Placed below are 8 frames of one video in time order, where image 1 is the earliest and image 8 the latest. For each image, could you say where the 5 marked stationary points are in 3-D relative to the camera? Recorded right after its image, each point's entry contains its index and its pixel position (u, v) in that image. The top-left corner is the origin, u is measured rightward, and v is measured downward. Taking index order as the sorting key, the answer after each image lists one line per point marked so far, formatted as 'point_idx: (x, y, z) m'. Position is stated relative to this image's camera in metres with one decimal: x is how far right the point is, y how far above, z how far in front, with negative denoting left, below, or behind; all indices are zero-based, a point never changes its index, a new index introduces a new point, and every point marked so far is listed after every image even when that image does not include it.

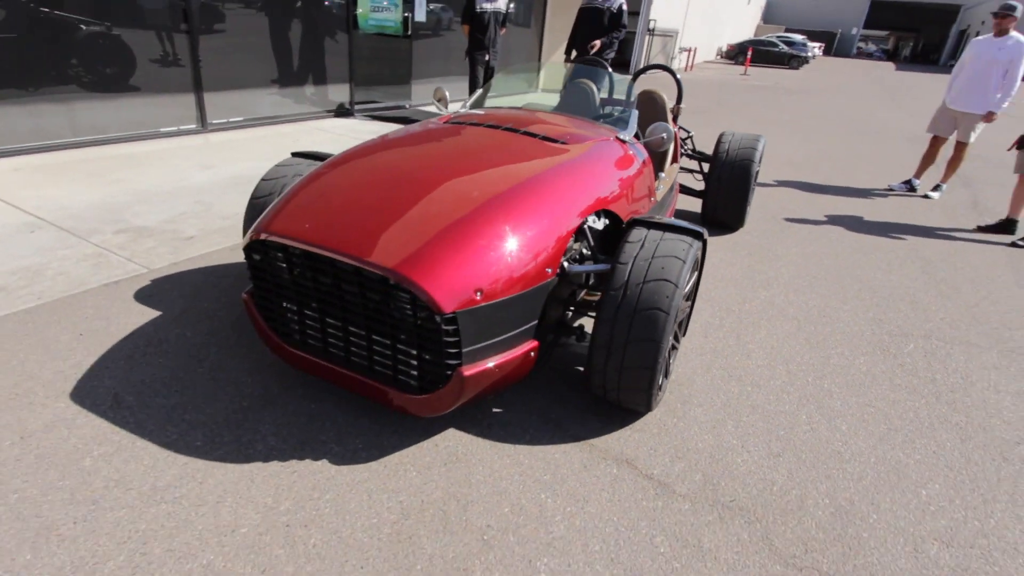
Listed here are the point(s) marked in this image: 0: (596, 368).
0: (+0.4, -0.4, +2.2) m
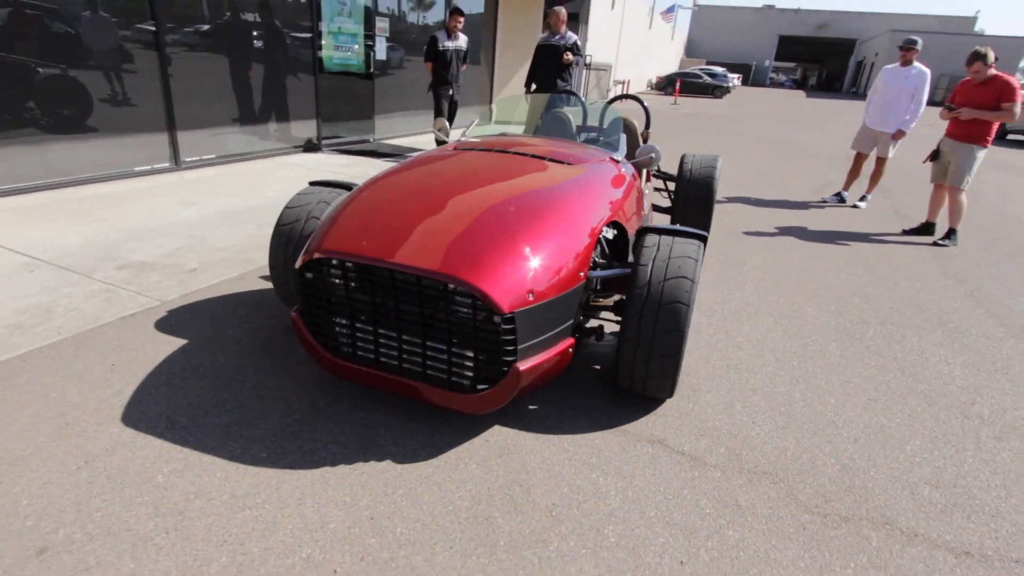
0: (+0.6, -0.4, +2.4) m
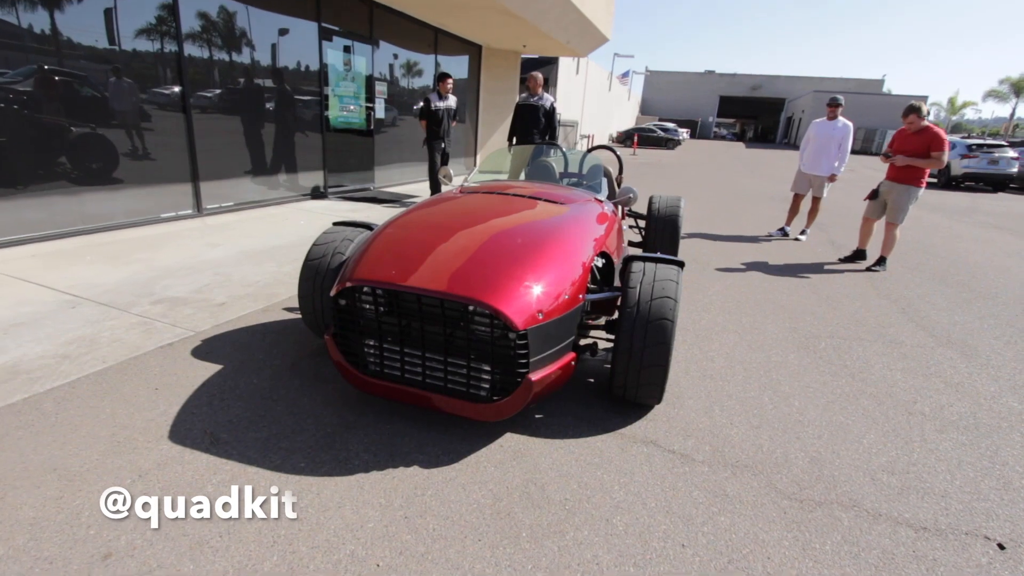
0: (+0.6, -0.5, +2.8) m
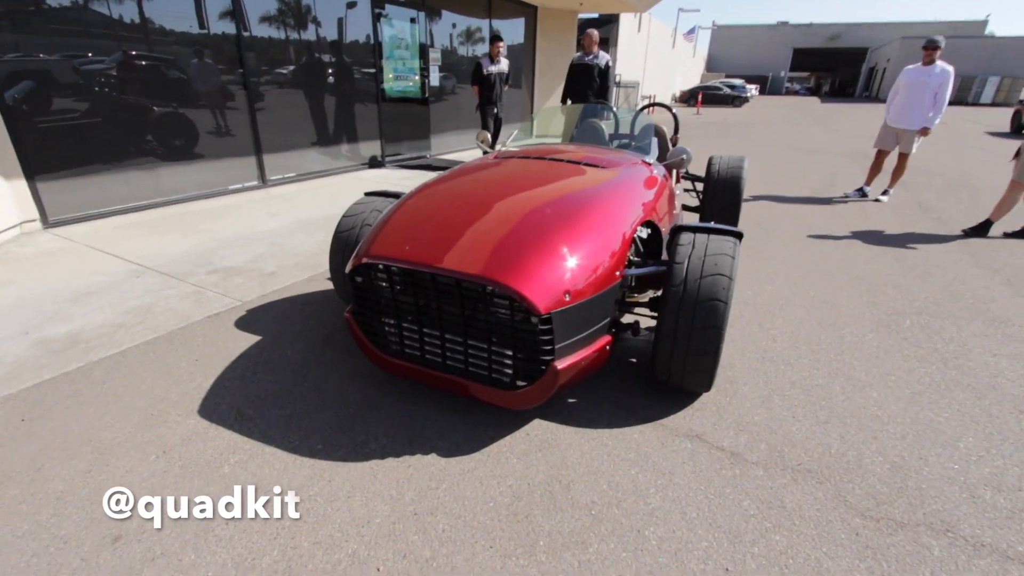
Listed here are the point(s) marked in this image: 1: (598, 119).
0: (+0.8, -0.4, +2.4) m
1: (+0.8, +1.5, +4.2) m
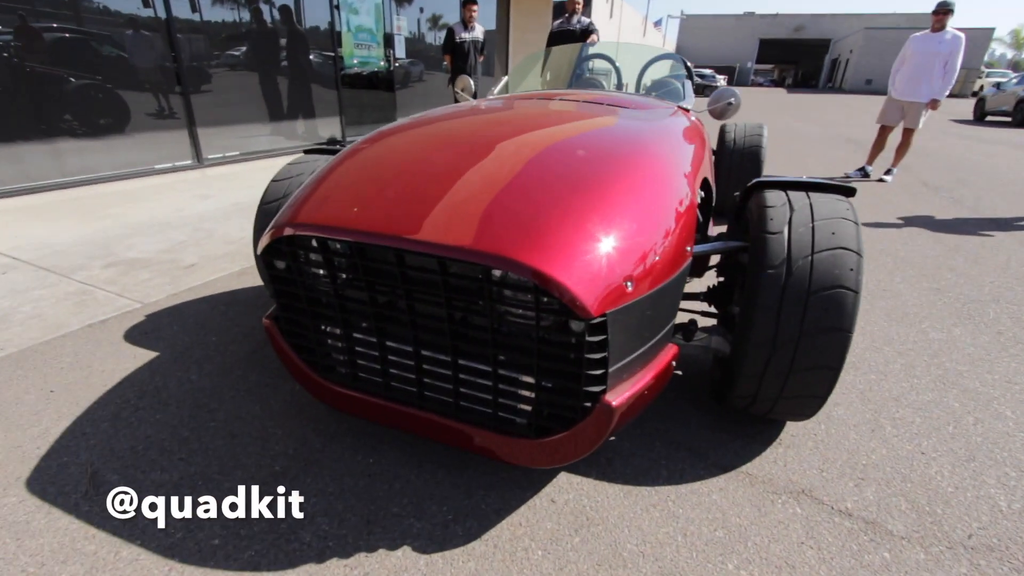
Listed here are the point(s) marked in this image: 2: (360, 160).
0: (+0.8, -0.3, +1.6) m
1: (+0.7, +1.6, +3.4) m
2: (-0.6, +0.5, +1.7) m
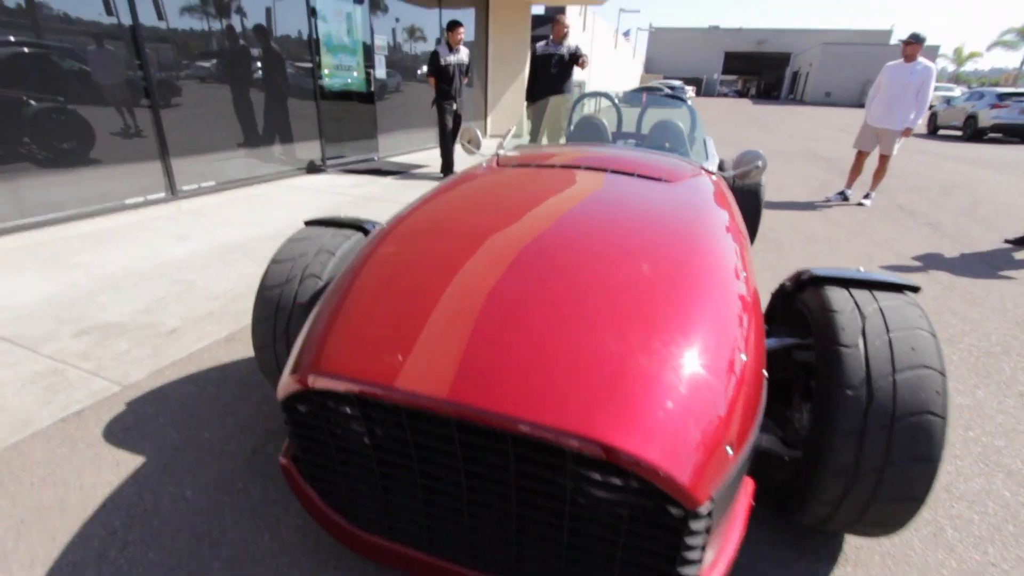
0: (+1.0, -0.7, +1.5) m
1: (+0.7, +1.2, +3.3) m
2: (-0.4, +0.1, +1.5) m
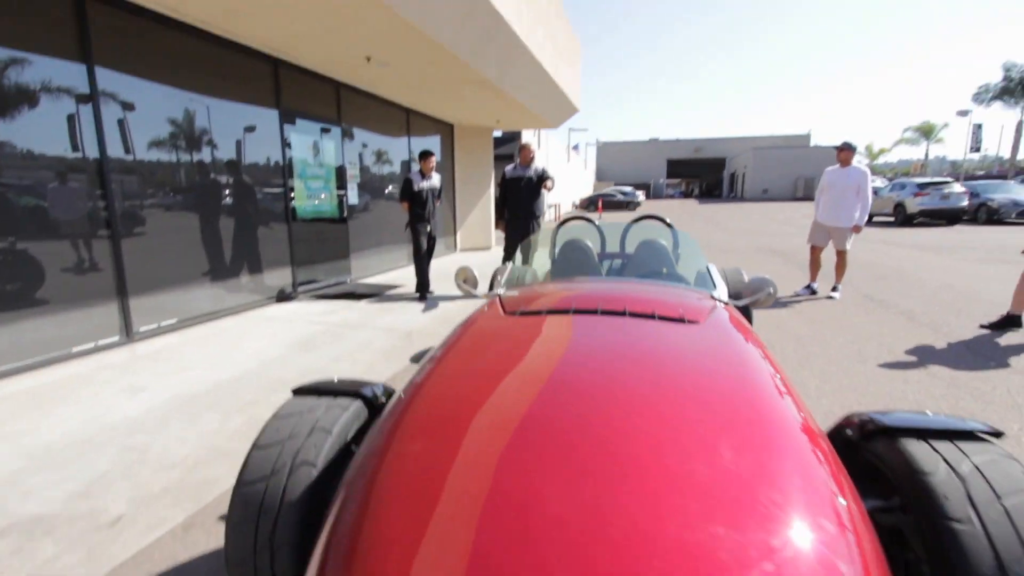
0: (+1.1, -1.1, +1.2) m
1: (+0.7, +0.3, +3.3) m
2: (-0.3, -0.5, +1.3) m
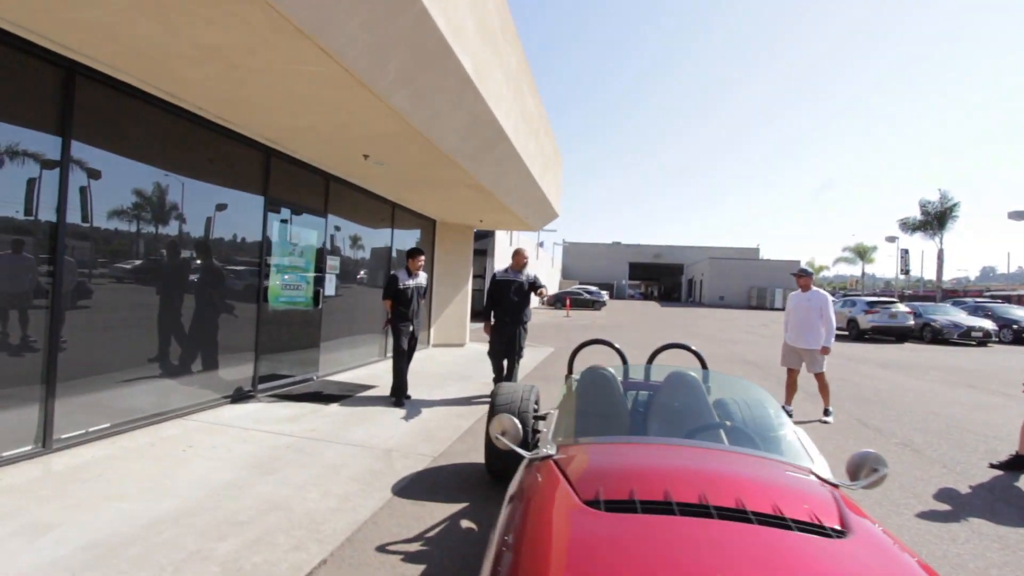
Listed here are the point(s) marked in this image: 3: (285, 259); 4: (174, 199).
0: (+1.4, -1.6, +0.6) m
1: (+0.8, -0.5, +2.9) m
2: (0.0, -0.9, +0.7) m
3: (-3.4, +0.4, +7.3) m
4: (-4.0, +1.0, +5.8) m
